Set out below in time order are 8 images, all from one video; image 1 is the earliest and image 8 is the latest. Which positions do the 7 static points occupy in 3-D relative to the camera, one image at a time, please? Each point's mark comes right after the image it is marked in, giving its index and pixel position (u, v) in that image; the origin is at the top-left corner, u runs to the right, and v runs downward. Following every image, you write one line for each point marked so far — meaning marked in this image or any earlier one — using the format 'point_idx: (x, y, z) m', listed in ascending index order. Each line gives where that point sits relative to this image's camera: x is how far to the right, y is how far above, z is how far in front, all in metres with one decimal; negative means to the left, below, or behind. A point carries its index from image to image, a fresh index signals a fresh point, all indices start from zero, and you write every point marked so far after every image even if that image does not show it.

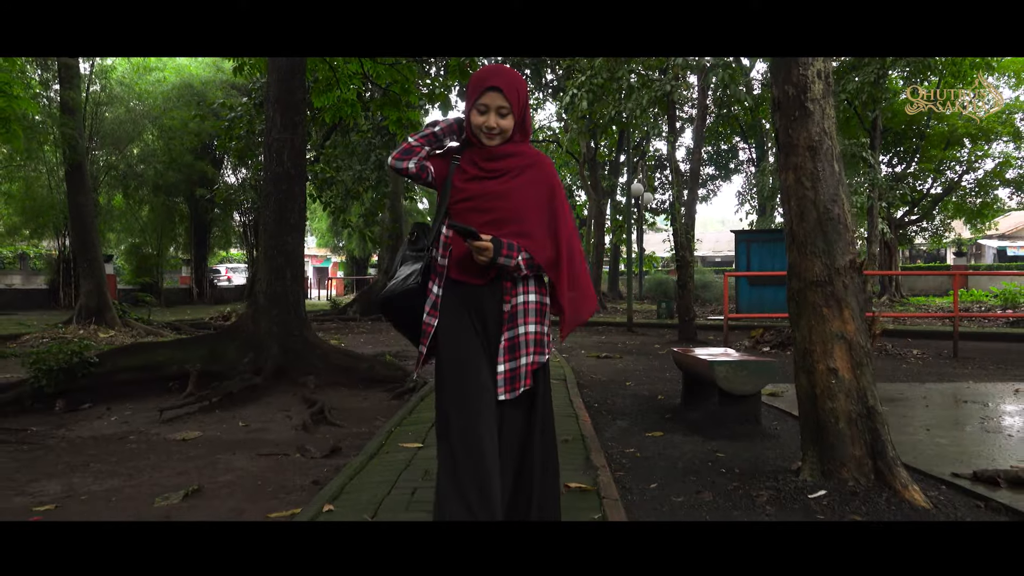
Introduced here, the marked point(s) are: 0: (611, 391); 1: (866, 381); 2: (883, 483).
0: (+1.0, -1.0, +7.4) m
1: (+1.7, -0.4, +3.8) m
2: (+1.8, -0.9, +3.7) m
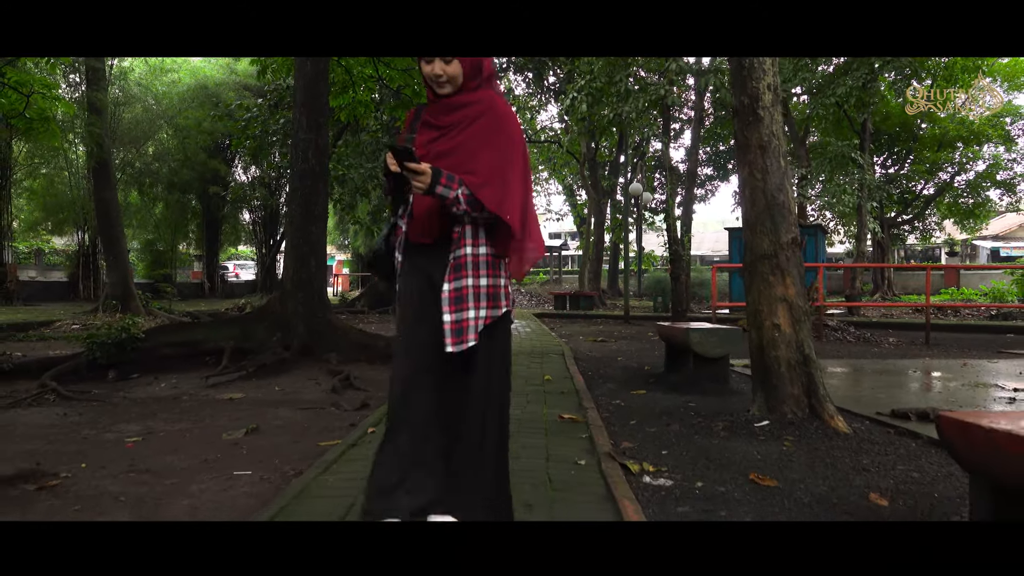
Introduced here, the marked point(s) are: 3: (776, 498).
0: (+1.0, -0.8, +8.3) m
1: (+1.7, -0.3, +4.7) m
2: (+1.8, -0.7, +4.7) m
3: (+1.1, -0.9, +3.4) m
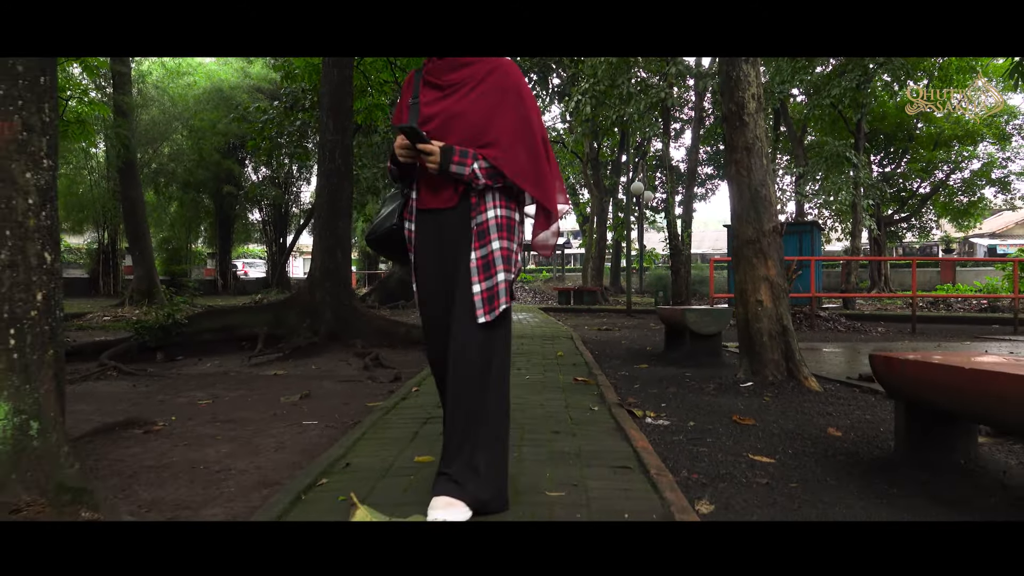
0: (+1.1, -0.7, +9.1) m
1: (+1.9, -0.1, +5.5) m
2: (+1.9, -0.6, +5.4) m
3: (+1.3, -0.7, +4.2) m
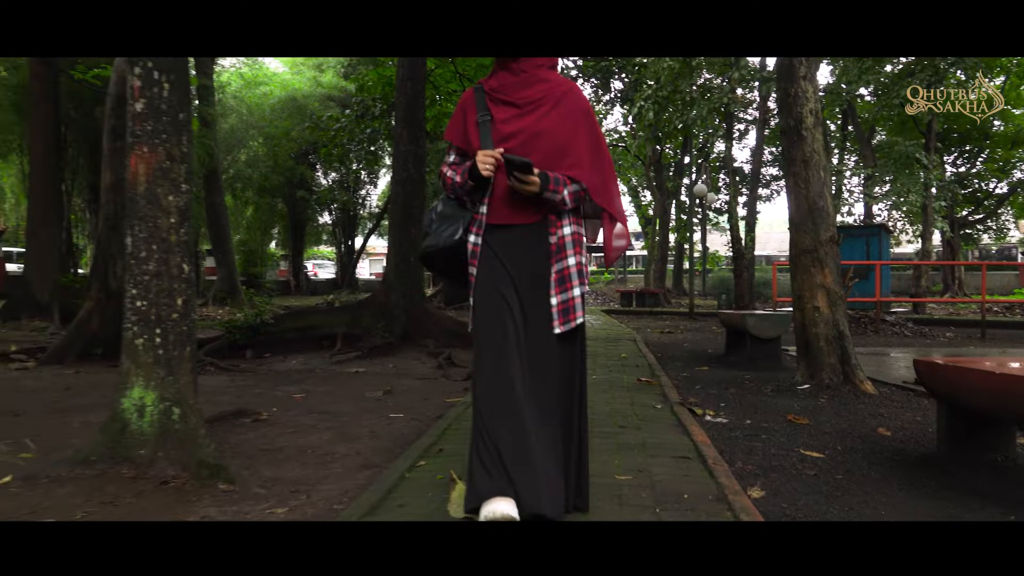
0: (+1.9, -0.7, +9.4) m
1: (+2.4, -0.2, +5.8) m
2: (+2.4, -0.7, +5.7) m
3: (+1.7, -0.8, +4.5) m
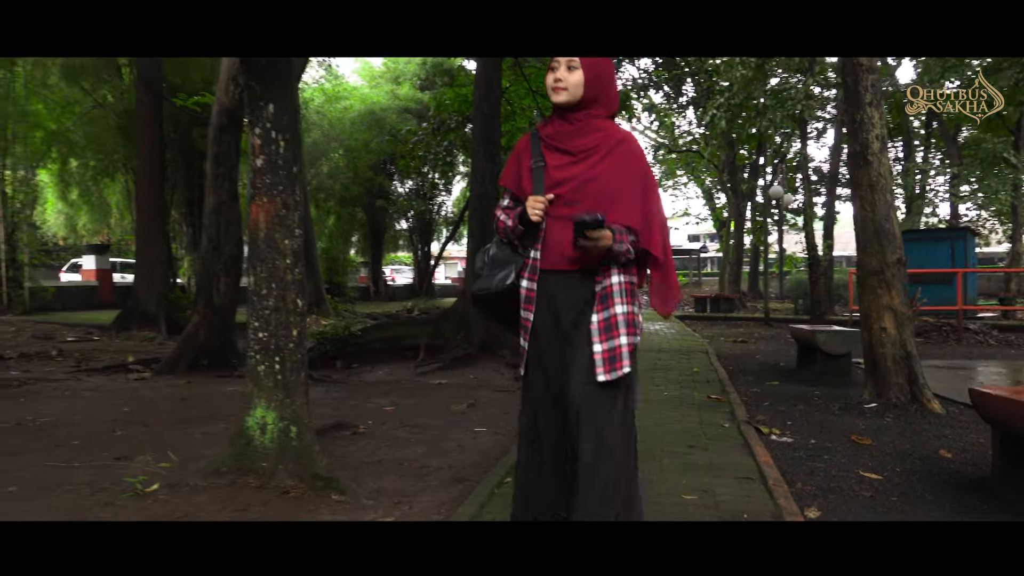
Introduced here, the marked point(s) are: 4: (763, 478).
0: (+2.8, -0.9, +9.6) m
1: (+3.0, -0.3, +6.0) m
2: (+3.0, -0.8, +5.9) m
3: (+2.1, -0.9, +4.8) m
4: (+1.2, -0.9, +3.9) m
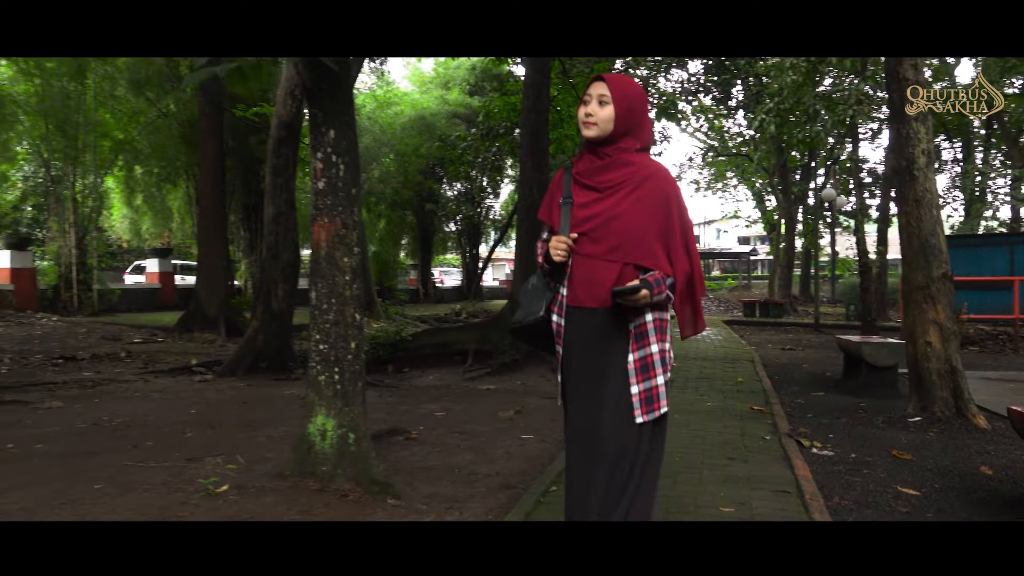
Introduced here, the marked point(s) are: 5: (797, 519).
0: (+3.4, -1.0, +9.7) m
1: (+3.3, -0.5, +6.0) m
2: (+3.3, -0.9, +5.9) m
3: (+2.4, -1.0, +4.8) m
4: (+1.5, -1.0, +4.0) m
5: (+1.3, -1.1, +3.7) m
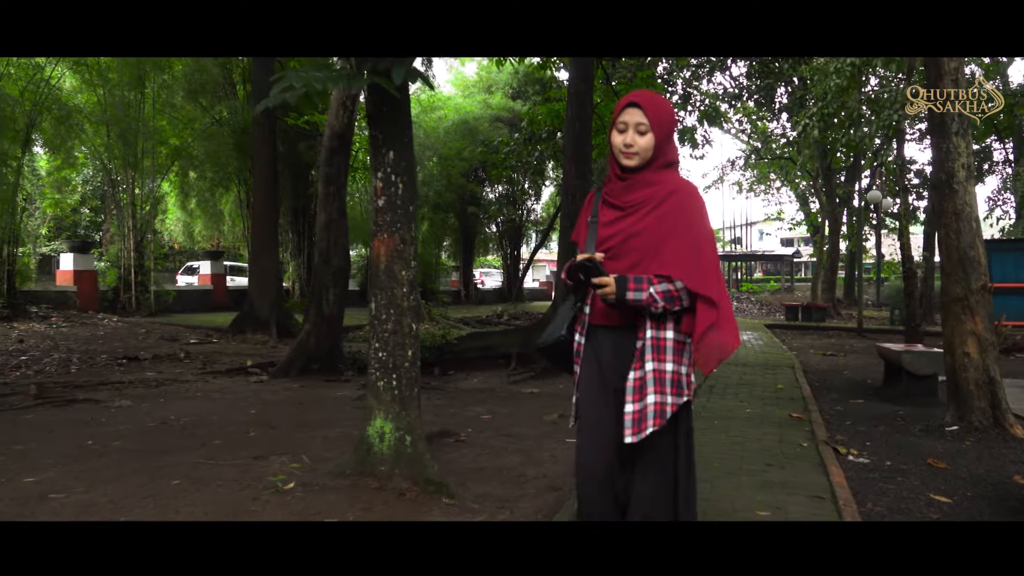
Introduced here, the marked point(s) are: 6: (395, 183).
0: (+3.9, -1.1, +9.8) m
1: (+3.7, -0.5, +6.1) m
2: (+3.7, -1.0, +6.0) m
3: (+2.7, -1.1, +5.0) m
4: (+1.7, -1.1, +4.2) m
5: (+1.6, -1.2, +3.9) m
6: (-0.8, +0.7, +5.0) m
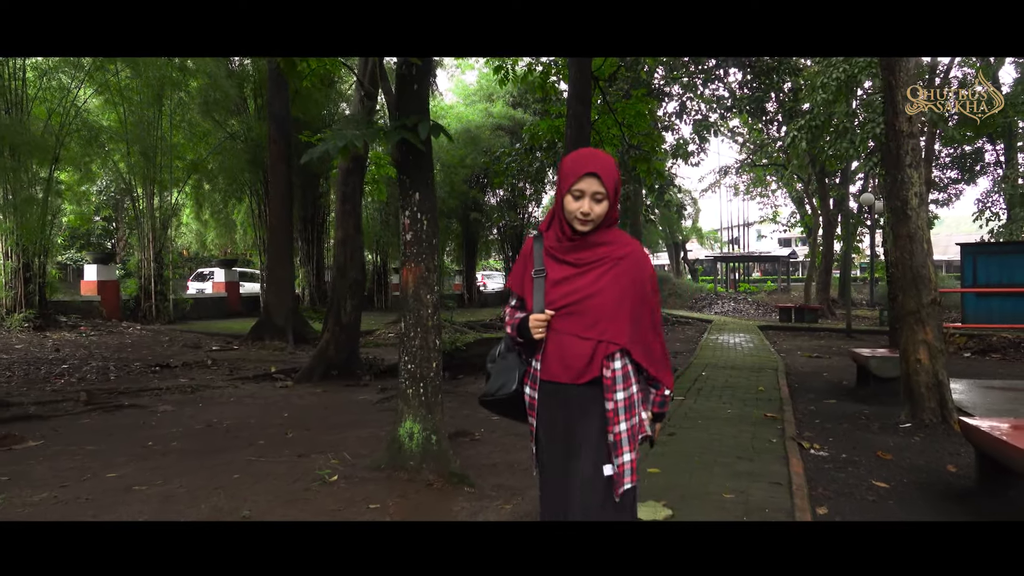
0: (+4.0, -1.2, +10.6) m
1: (+3.7, -0.7, +6.9) m
2: (+3.8, -1.2, +6.9) m
3: (+2.8, -1.3, +5.8) m
4: (+1.8, -1.3, +5.1) m
5: (+1.6, -1.3, +4.7) m
6: (-0.7, +0.5, +5.9) m
